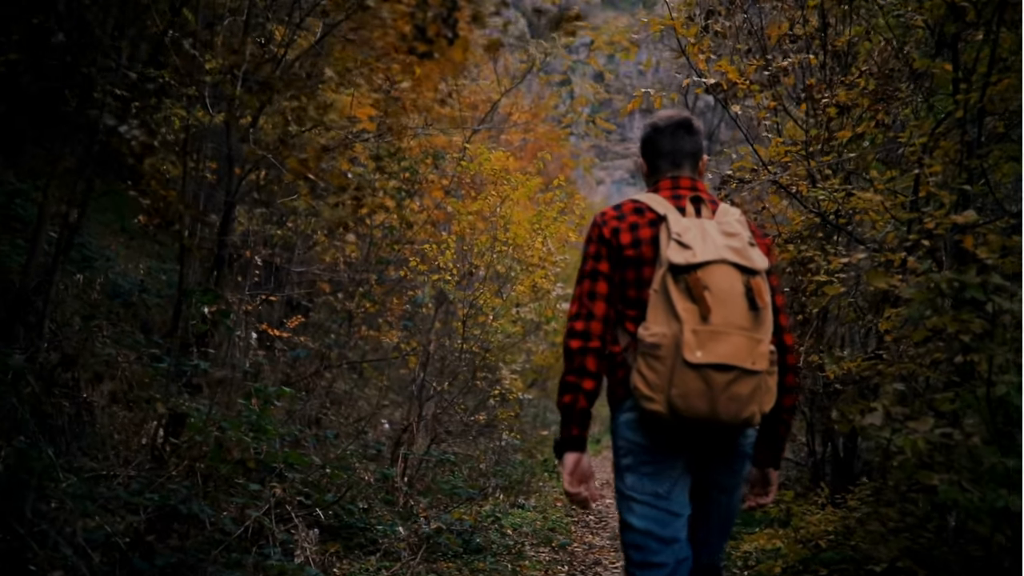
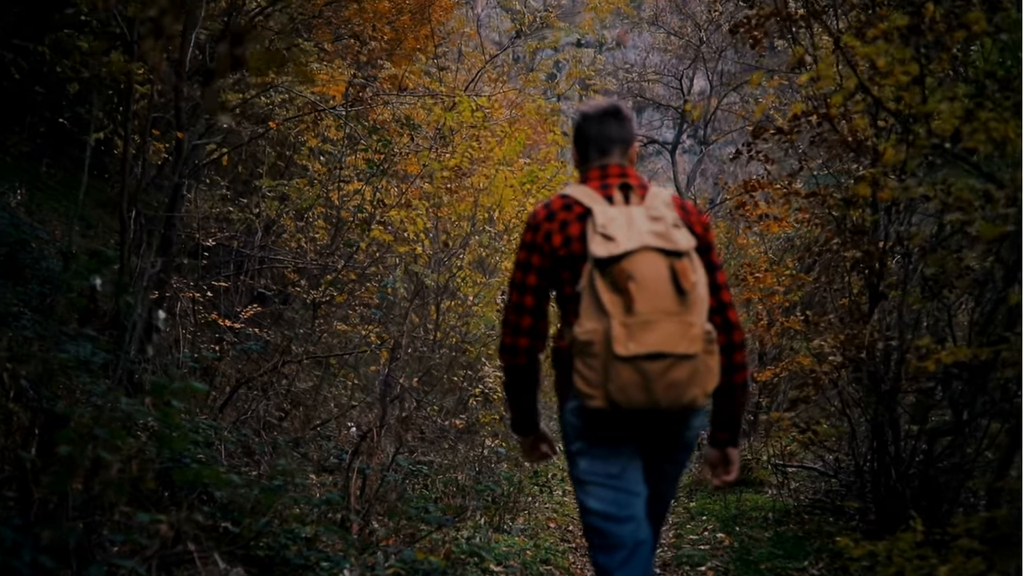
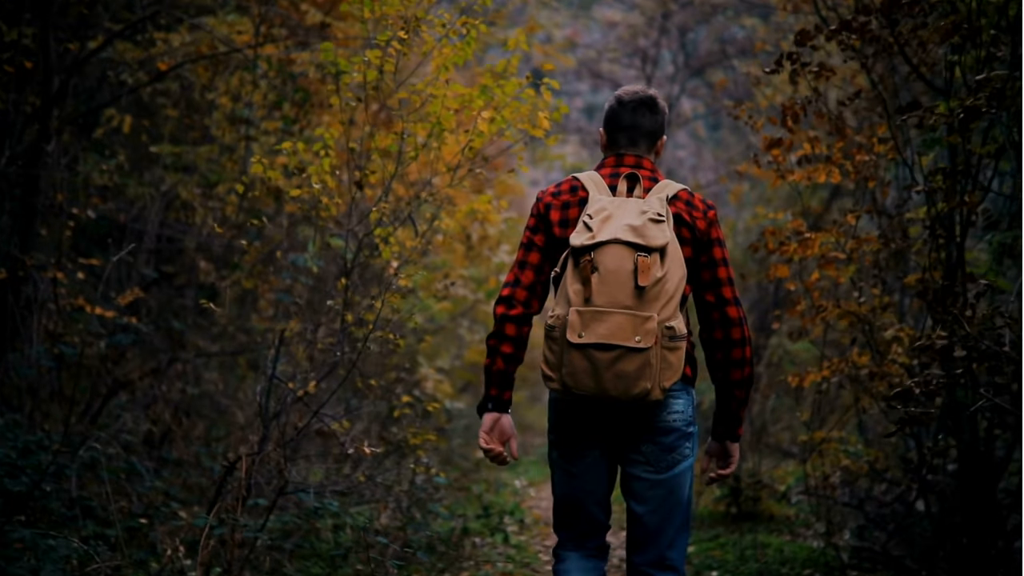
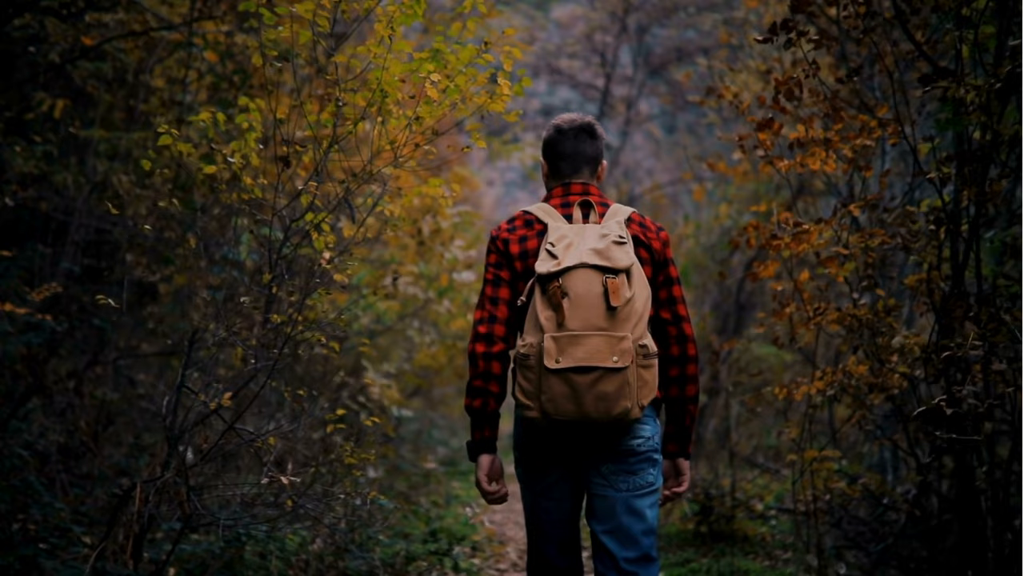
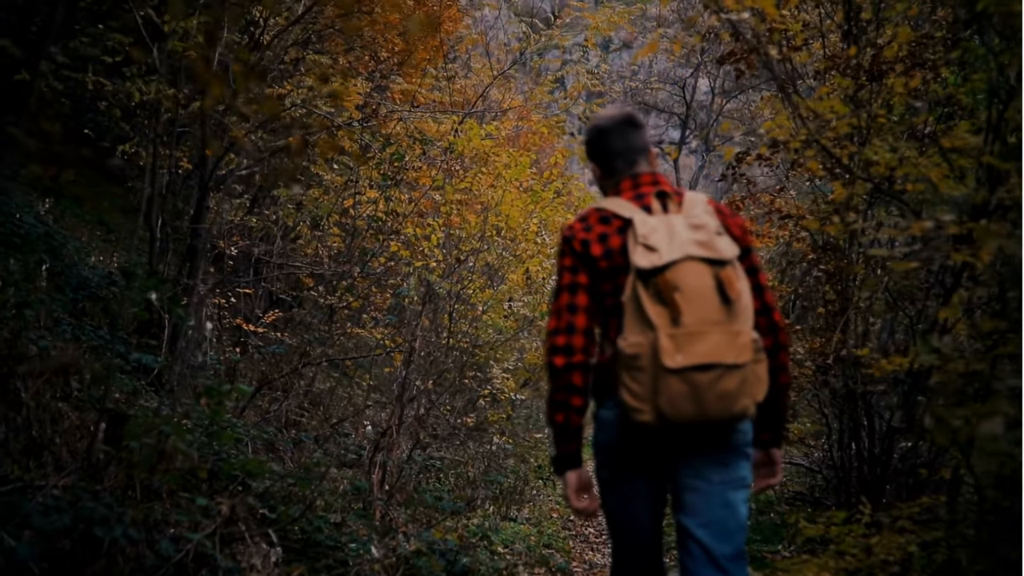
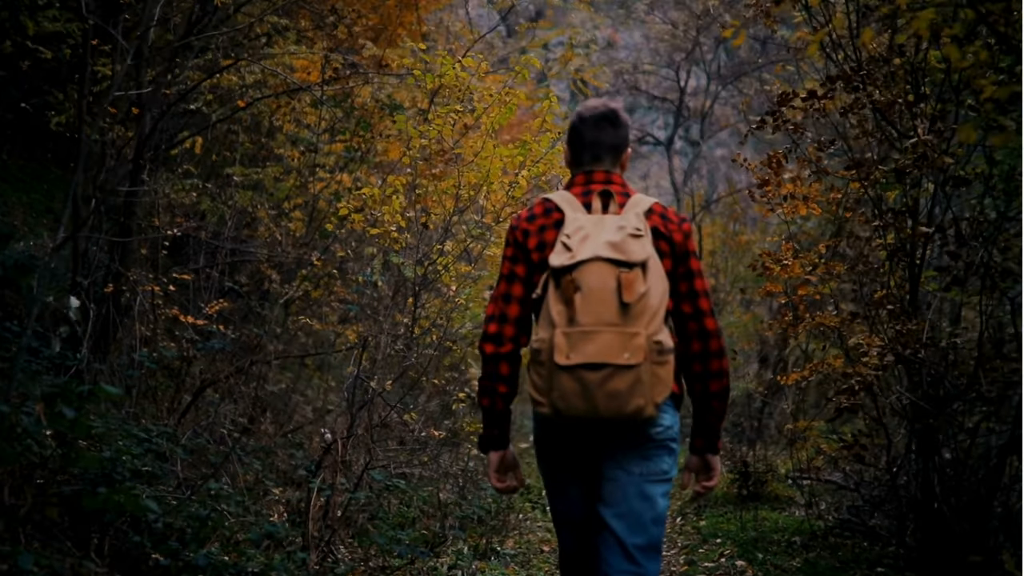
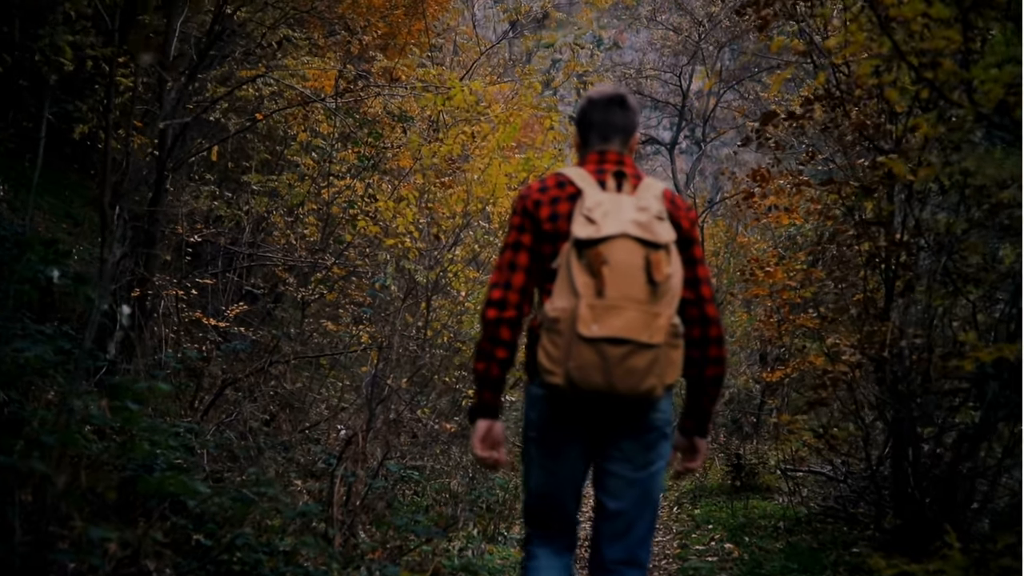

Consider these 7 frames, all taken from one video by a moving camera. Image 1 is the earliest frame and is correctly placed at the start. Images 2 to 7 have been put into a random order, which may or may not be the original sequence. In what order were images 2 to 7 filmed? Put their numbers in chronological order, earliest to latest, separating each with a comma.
5, 2, 7, 6, 3, 4
